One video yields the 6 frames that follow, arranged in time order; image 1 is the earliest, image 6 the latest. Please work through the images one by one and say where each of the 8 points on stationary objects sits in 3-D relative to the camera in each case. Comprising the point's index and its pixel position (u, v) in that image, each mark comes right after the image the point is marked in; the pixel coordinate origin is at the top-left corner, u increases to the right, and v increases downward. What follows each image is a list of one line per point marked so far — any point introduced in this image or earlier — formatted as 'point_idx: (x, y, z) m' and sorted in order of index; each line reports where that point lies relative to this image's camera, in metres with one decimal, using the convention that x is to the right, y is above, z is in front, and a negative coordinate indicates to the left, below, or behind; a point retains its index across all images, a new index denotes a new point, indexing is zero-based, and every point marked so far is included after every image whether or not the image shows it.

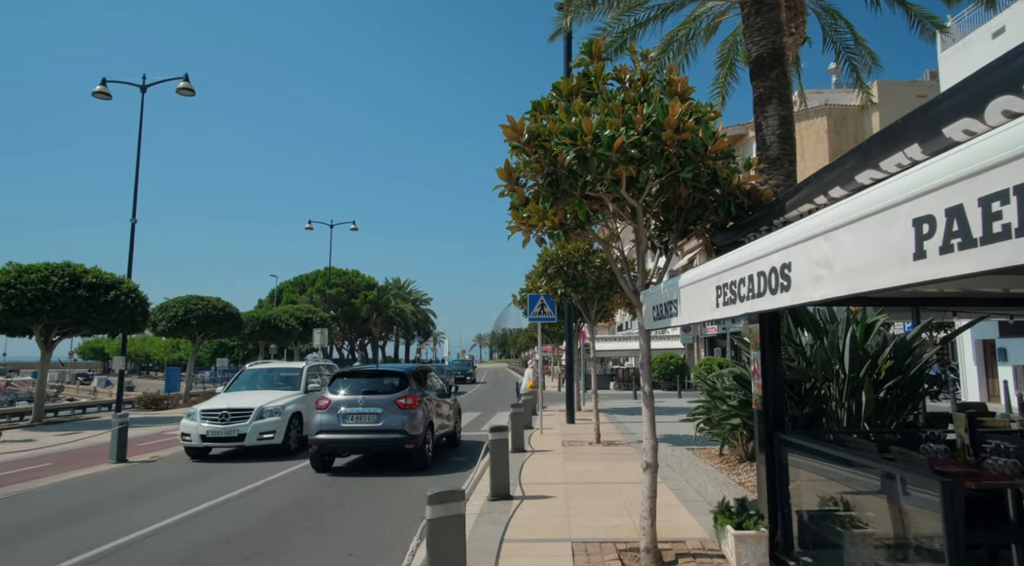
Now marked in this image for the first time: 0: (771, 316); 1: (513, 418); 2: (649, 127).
0: (+2.1, -0.3, +5.4) m
1: (0.0, -2.4, +11.3) m
2: (+0.9, +1.1, +4.4) m
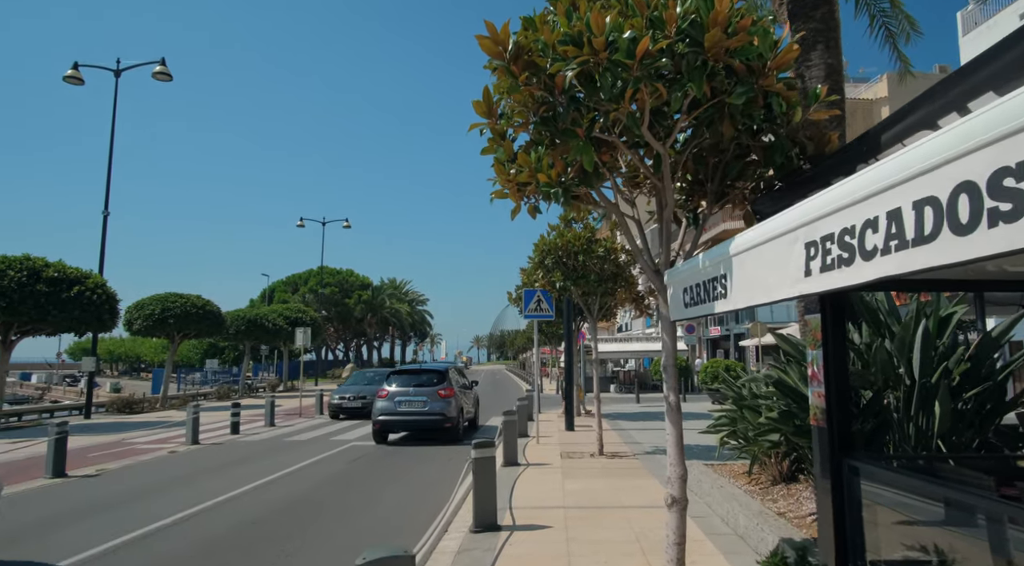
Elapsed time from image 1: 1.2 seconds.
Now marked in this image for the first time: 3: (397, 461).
0: (+2.0, -0.1, +4.1) m
1: (-0.1, -2.2, +10.0) m
2: (+0.8, +1.2, +3.1) m
3: (-2.1, -3.2, +11.7) m
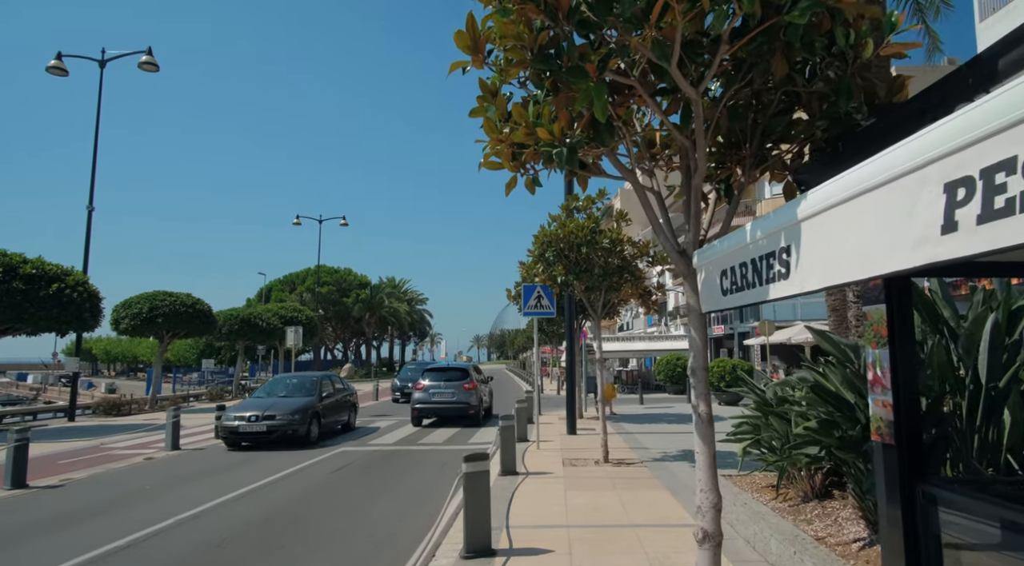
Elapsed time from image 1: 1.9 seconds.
0: (+2.0, 0.0, +3.3) m
1: (-0.1, -2.1, +9.2) m
2: (+0.8, +1.3, +2.4) m
3: (-2.1, -3.1, +11.0) m
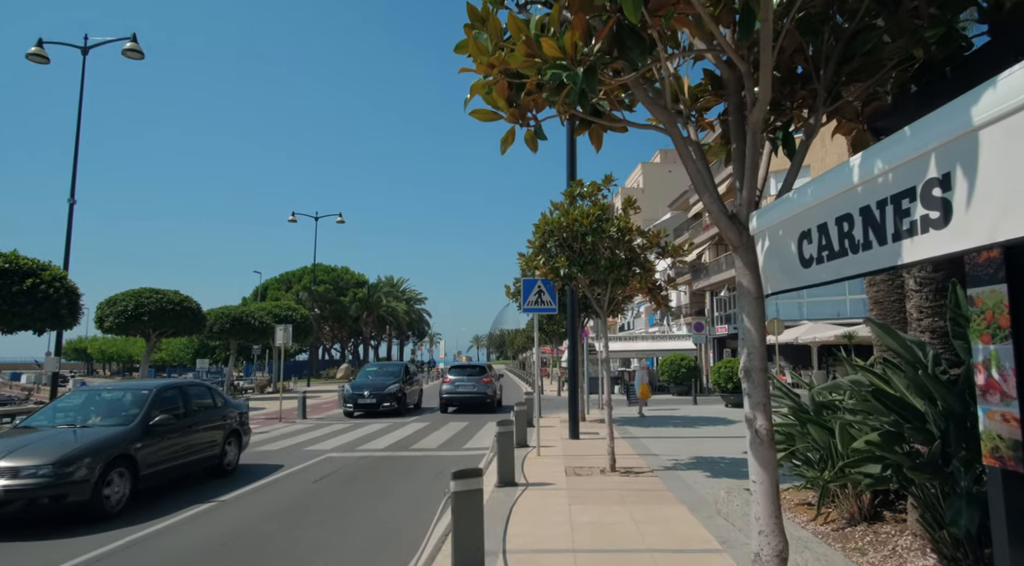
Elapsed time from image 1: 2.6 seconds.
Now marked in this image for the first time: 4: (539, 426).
0: (+2.0, +0.1, +2.5) m
1: (-0.2, -2.0, +8.4) m
2: (+0.8, +1.4, +1.5) m
3: (-2.1, -3.0, +10.1) m
4: (+0.7, -3.4, +15.2) m
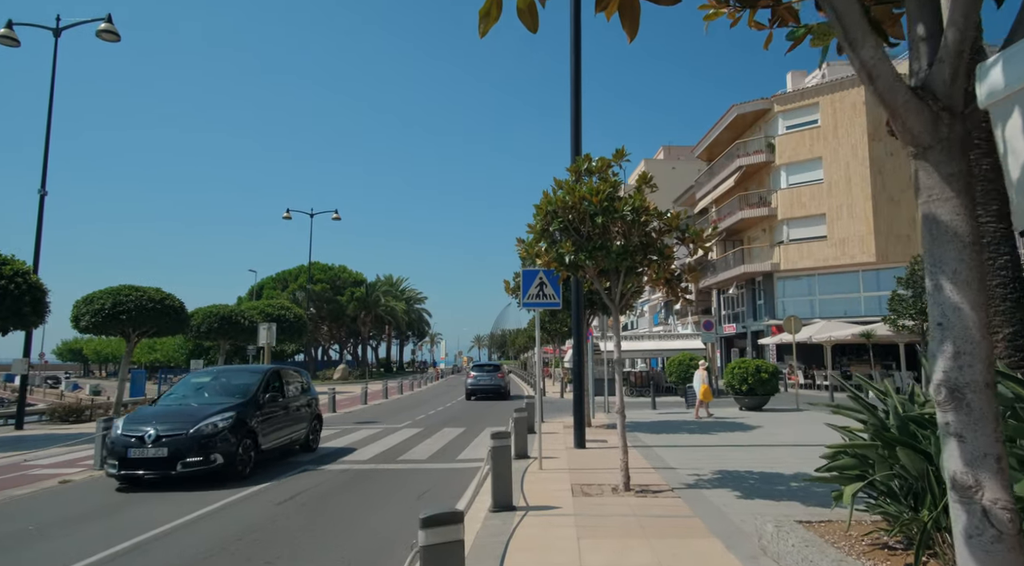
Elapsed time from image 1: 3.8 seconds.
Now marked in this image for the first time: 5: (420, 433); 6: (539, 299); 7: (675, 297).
0: (+1.9, +0.2, +1.2) m
1: (-0.2, -1.9, +7.1) m
2: (+0.7, +1.5, +0.2) m
3: (-2.2, -2.9, +8.9) m
4: (+0.6, -3.2, +13.9) m
5: (-2.2, -3.6, +15.6) m
6: (+0.4, -0.2, +9.6) m
7: (+2.3, -0.2, +9.3) m
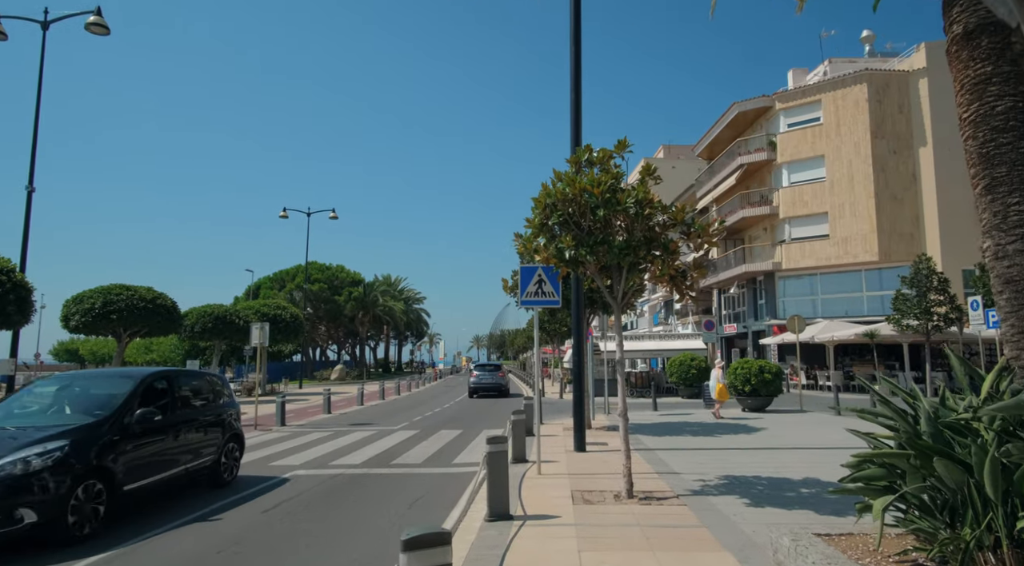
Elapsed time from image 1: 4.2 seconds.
0: (+1.9, +0.3, +0.8) m
1: (-0.2, -1.9, +6.7) m
2: (+0.7, +1.6, -0.1) m
3: (-2.2, -2.9, +8.5) m
4: (+0.6, -3.2, +13.5) m
5: (-2.3, -3.6, +15.2) m
6: (+0.4, -0.2, +9.2) m
7: (+2.3, -0.2, +8.9) m
